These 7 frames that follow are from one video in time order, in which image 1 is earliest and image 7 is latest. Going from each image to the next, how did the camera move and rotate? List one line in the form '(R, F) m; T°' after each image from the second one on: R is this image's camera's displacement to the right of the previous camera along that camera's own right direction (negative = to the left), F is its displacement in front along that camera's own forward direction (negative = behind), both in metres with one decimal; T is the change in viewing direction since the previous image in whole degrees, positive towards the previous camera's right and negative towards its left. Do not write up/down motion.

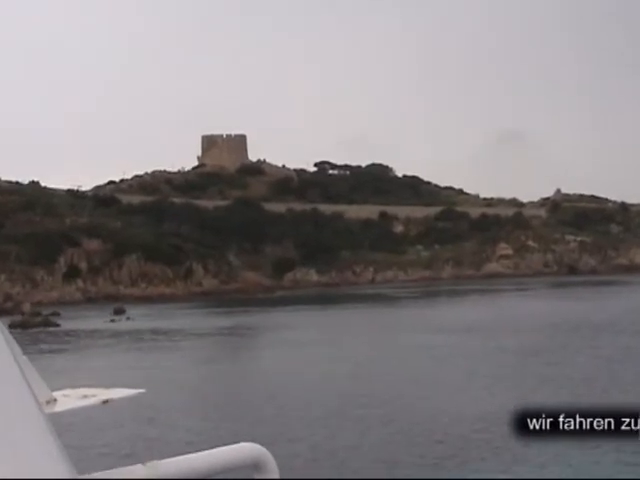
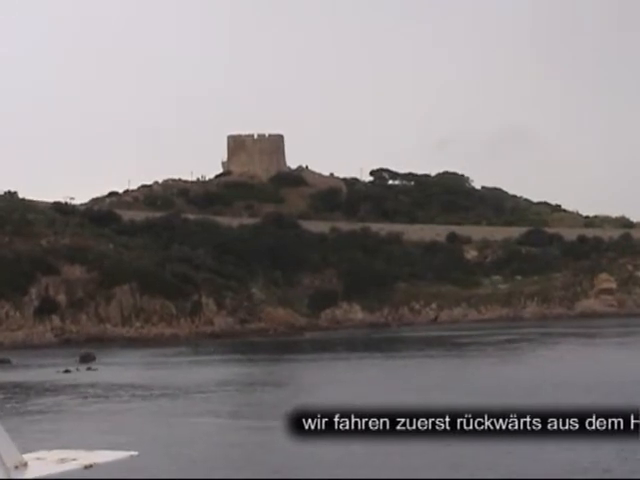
(+3.0, +13.1) m; -6°
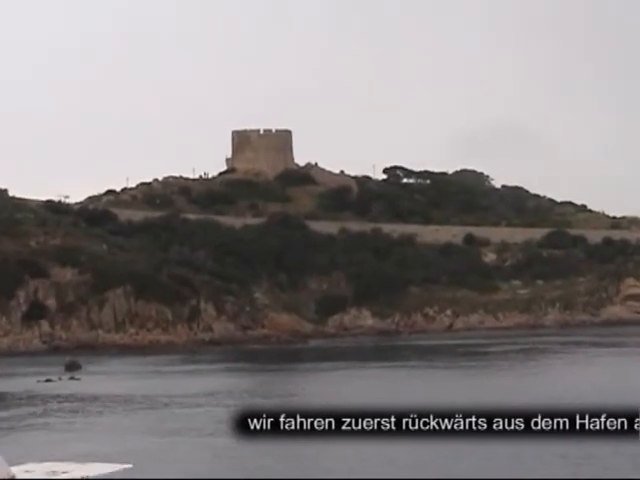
(+0.9, +2.9) m; -1°
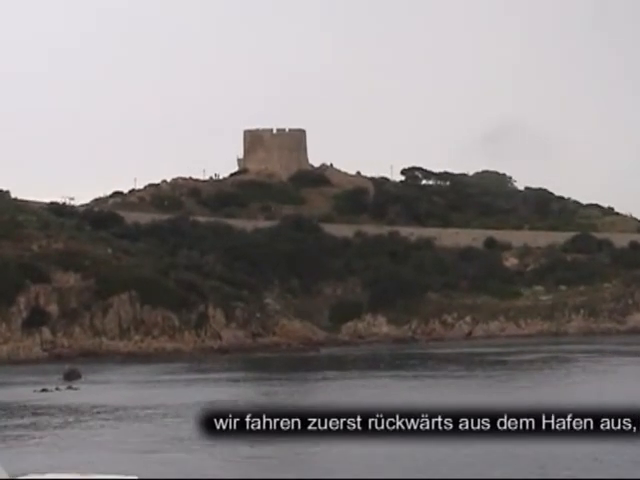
(+0.6, +1.8) m; -1°
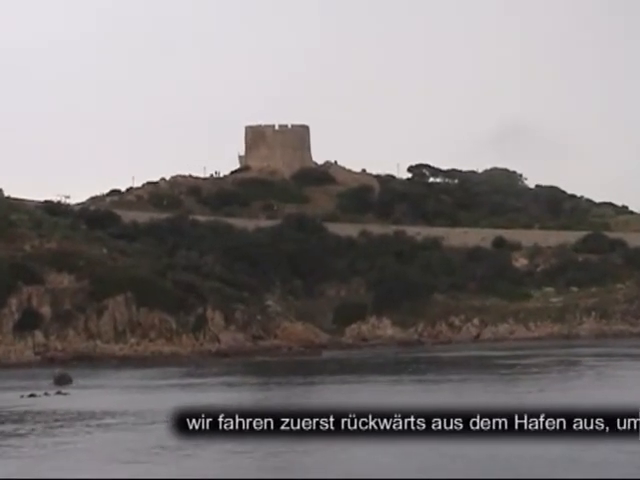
(+0.5, +1.4) m; -1°
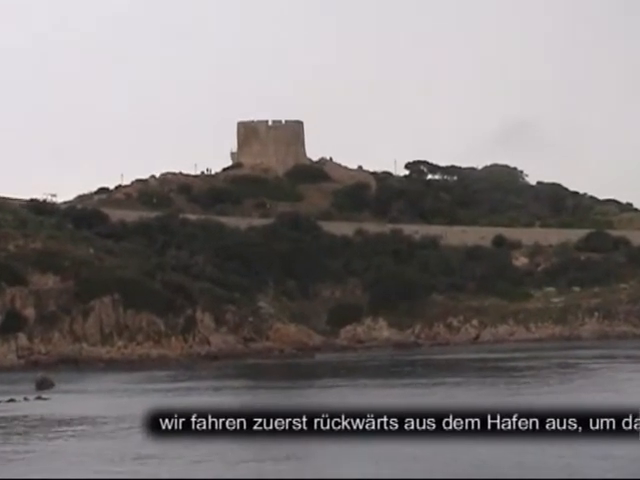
(+0.4, +1.3) m; 0°
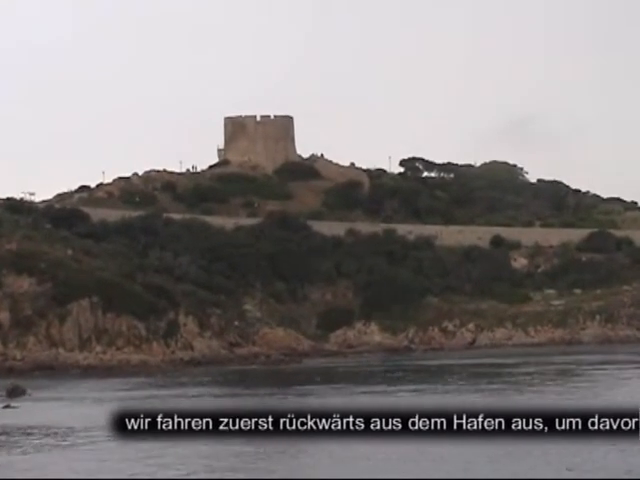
(+0.6, +1.8) m; 0°
